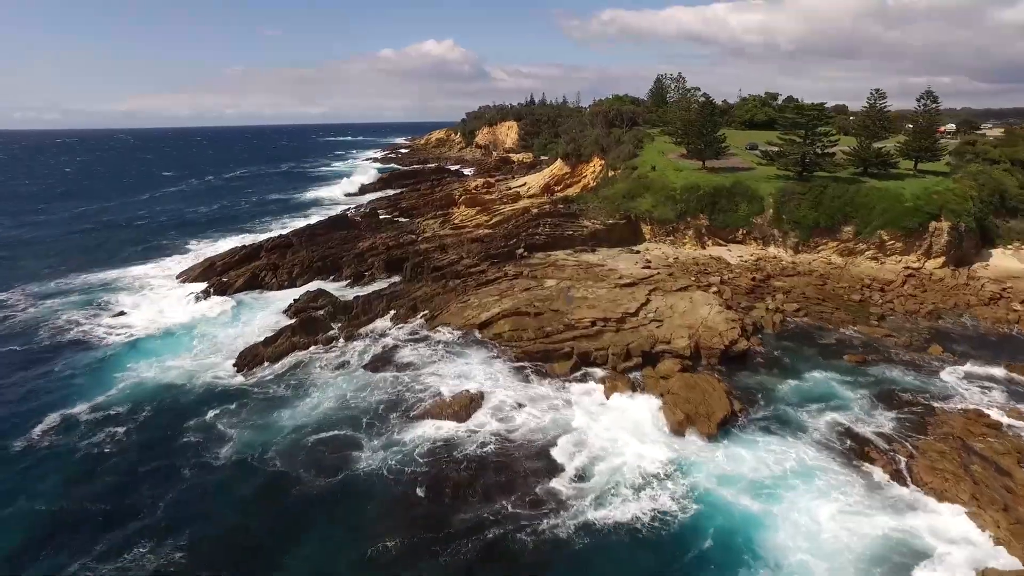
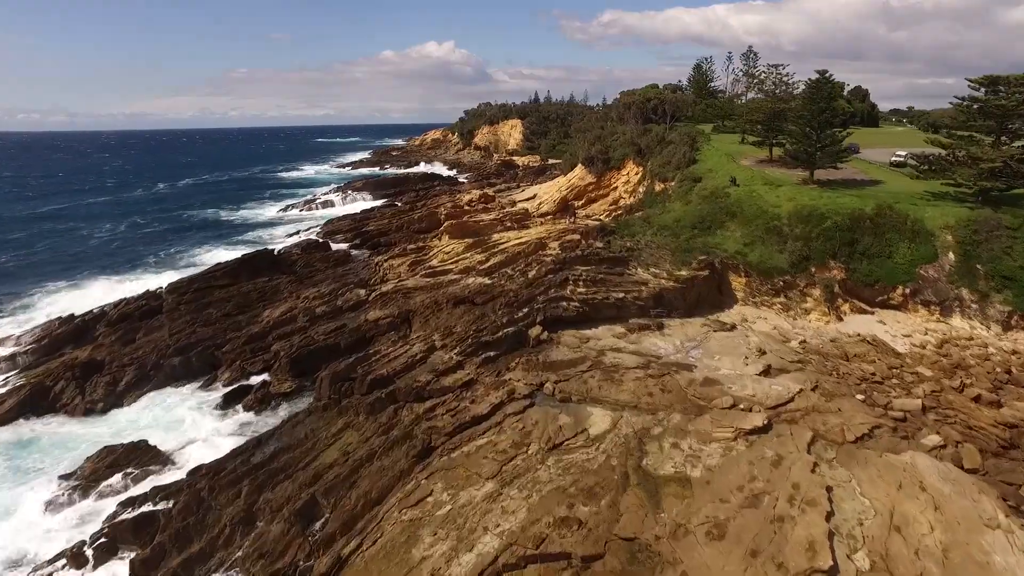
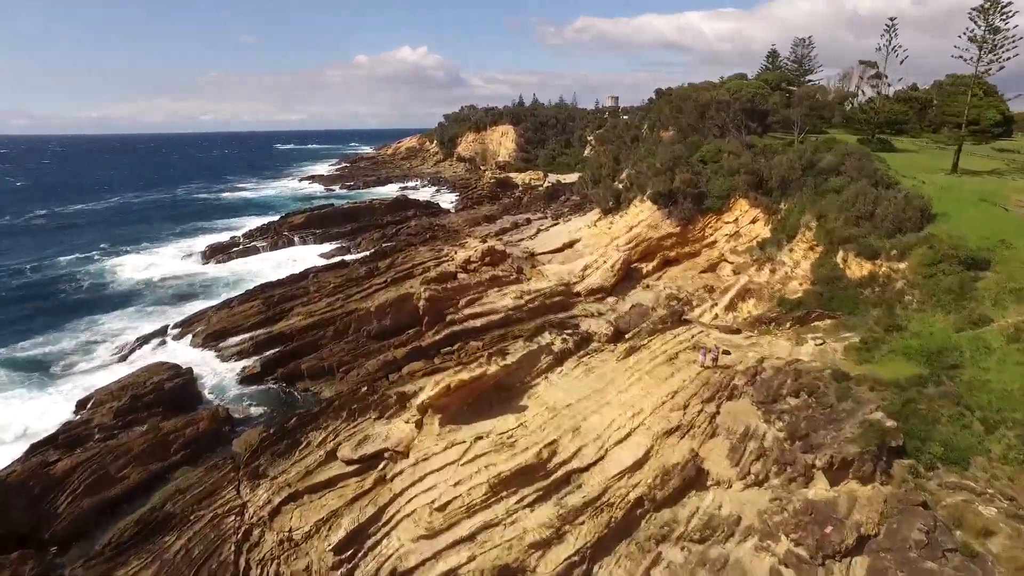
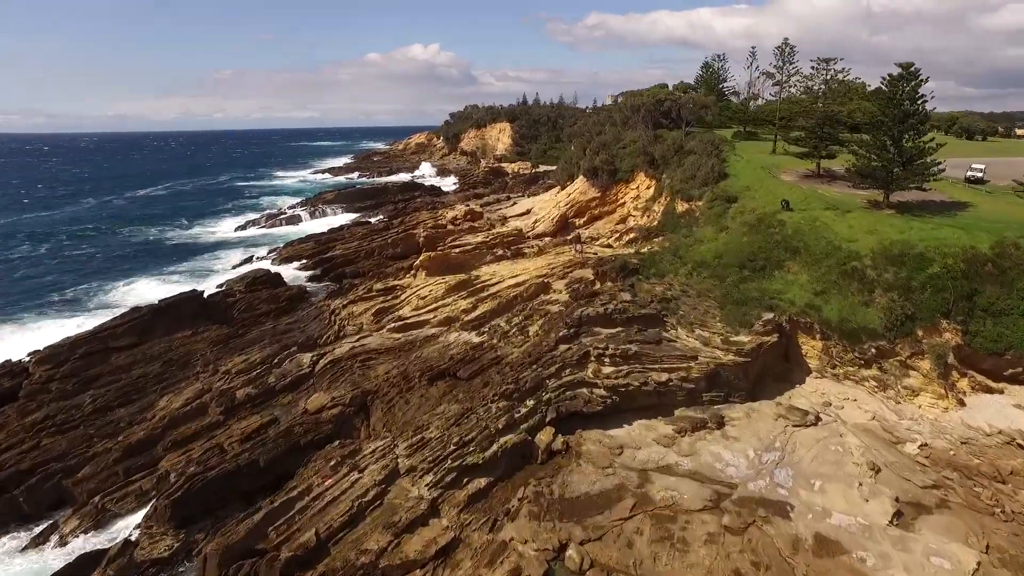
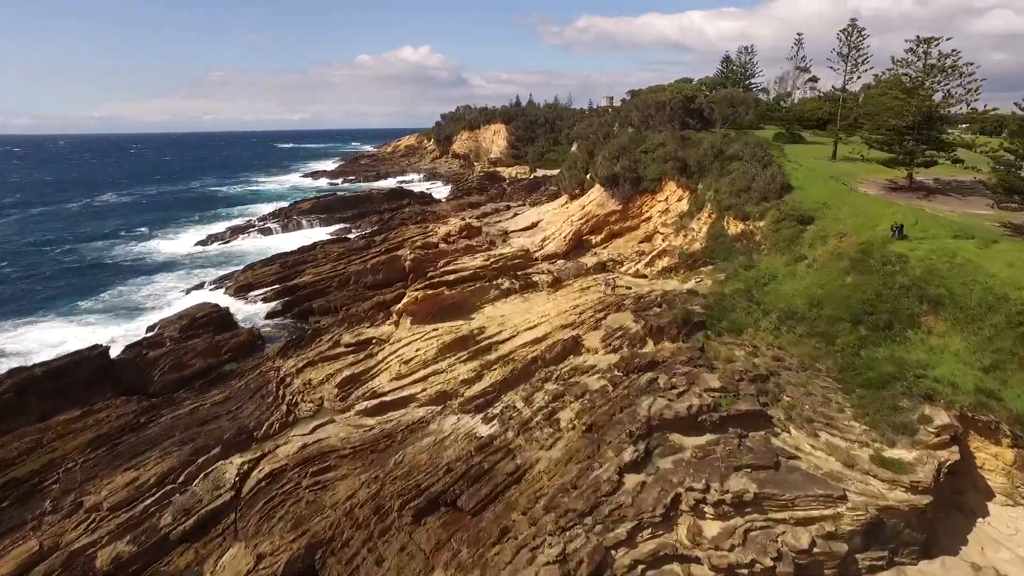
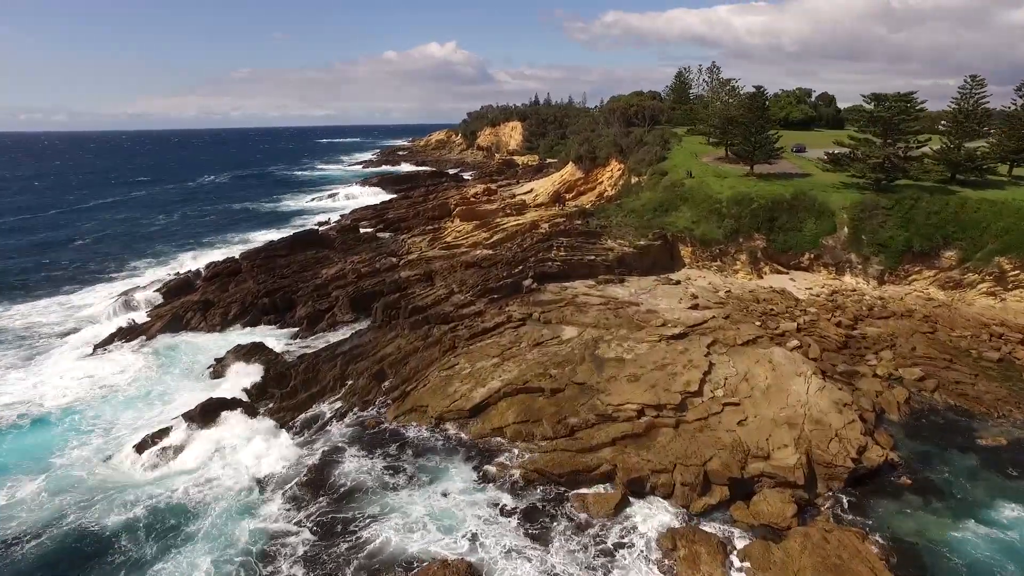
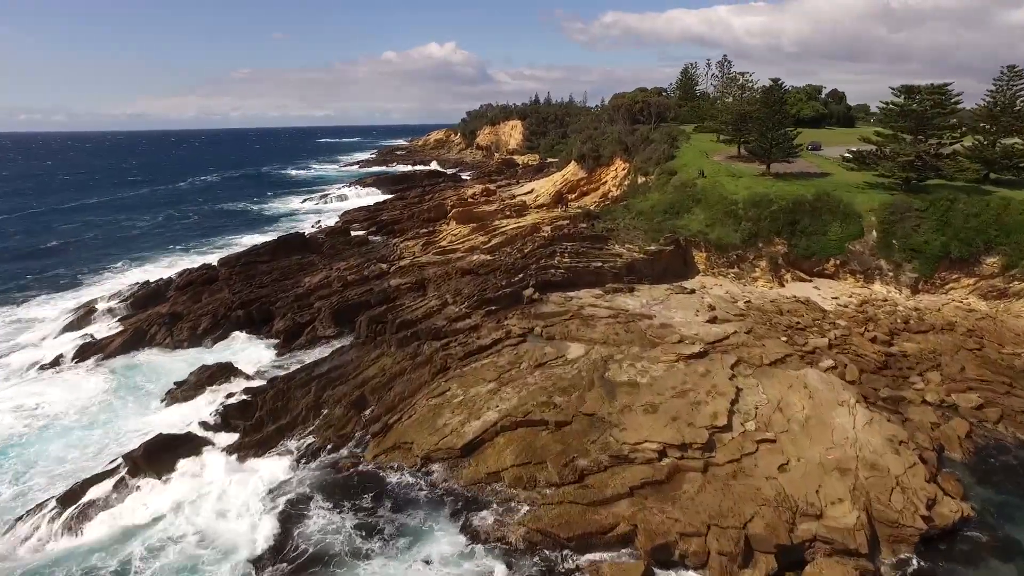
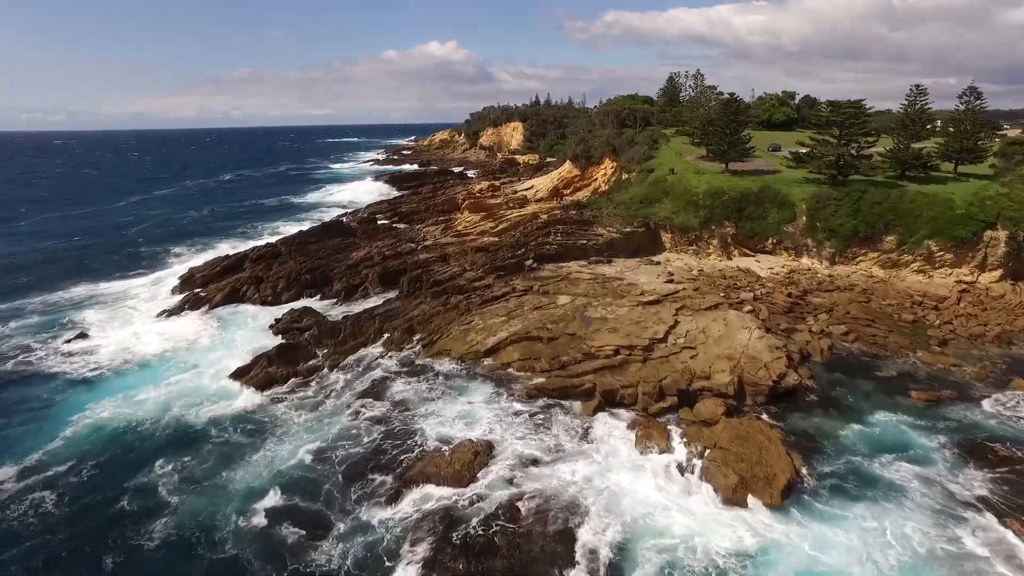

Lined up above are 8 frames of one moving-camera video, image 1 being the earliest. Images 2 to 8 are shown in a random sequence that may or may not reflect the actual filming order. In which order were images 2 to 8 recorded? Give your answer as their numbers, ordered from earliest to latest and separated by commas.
8, 6, 7, 2, 4, 5, 3
